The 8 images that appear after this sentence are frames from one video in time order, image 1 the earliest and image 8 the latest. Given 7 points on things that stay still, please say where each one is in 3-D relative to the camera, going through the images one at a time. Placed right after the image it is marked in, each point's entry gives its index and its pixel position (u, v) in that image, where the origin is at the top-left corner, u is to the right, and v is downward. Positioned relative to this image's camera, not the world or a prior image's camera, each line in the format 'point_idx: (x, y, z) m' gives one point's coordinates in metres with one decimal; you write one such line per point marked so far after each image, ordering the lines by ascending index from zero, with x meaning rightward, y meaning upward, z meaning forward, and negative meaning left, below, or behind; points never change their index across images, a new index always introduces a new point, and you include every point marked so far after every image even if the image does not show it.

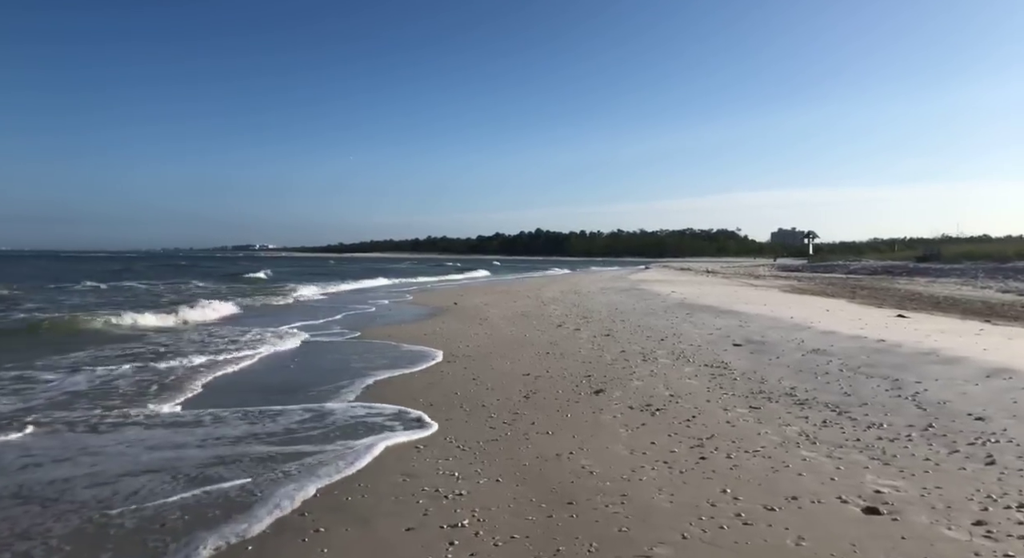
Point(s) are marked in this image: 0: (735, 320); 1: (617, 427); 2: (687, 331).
0: (+5.4, -1.0, +14.0) m
1: (+1.2, -1.7, +6.7) m
2: (+3.9, -1.2, +13.1) m
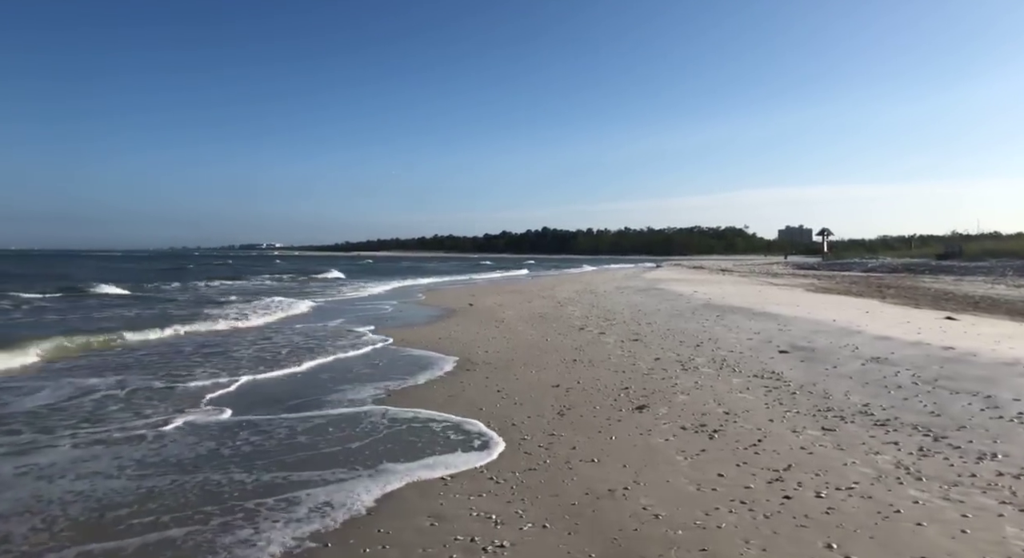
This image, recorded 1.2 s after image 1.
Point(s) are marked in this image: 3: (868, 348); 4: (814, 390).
0: (+5.8, -1.0, +13.0) m
1: (+1.6, -1.7, +5.8) m
2: (+4.4, -1.2, +12.1) m
3: (+5.9, -1.1, +9.7) m
4: (+3.9, -1.4, +7.6) m
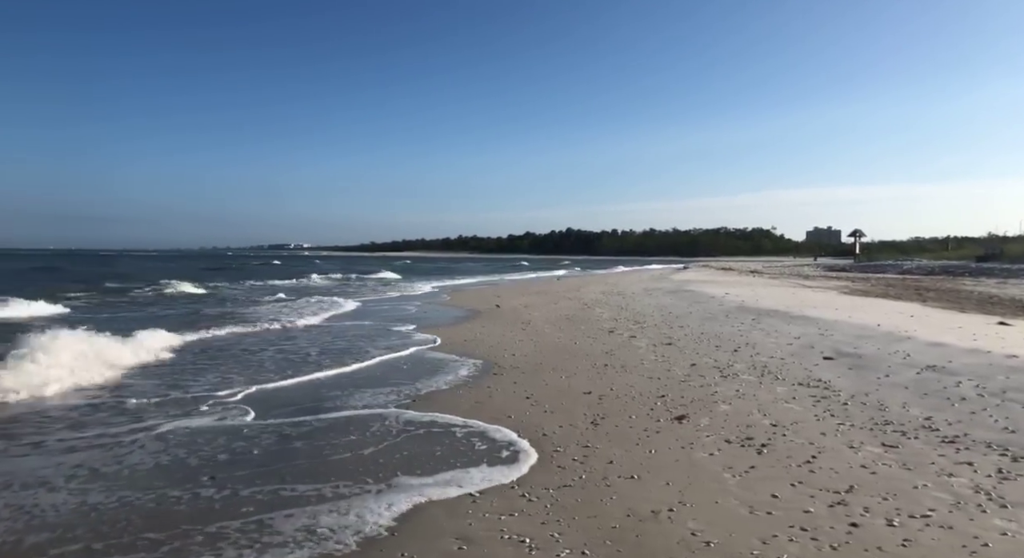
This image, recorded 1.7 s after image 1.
0: (+6.4, -1.0, +12.4) m
1: (+1.9, -1.8, +5.4) m
2: (+4.9, -1.3, +11.6) m
3: (+6.4, -1.2, +9.1) m
4: (+4.3, -1.5, +7.1) m
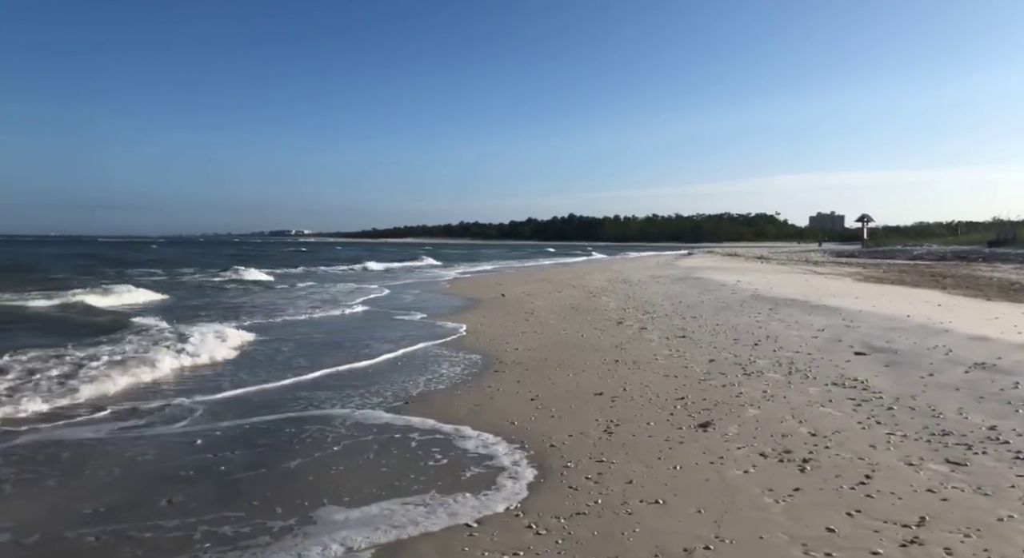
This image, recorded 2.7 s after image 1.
0: (+6.5, -0.8, +11.6) m
1: (+1.9, -1.7, +4.6) m
2: (+5.0, -1.0, +10.8) m
3: (+6.4, -1.0, +8.3) m
4: (+4.3, -1.4, +6.3) m
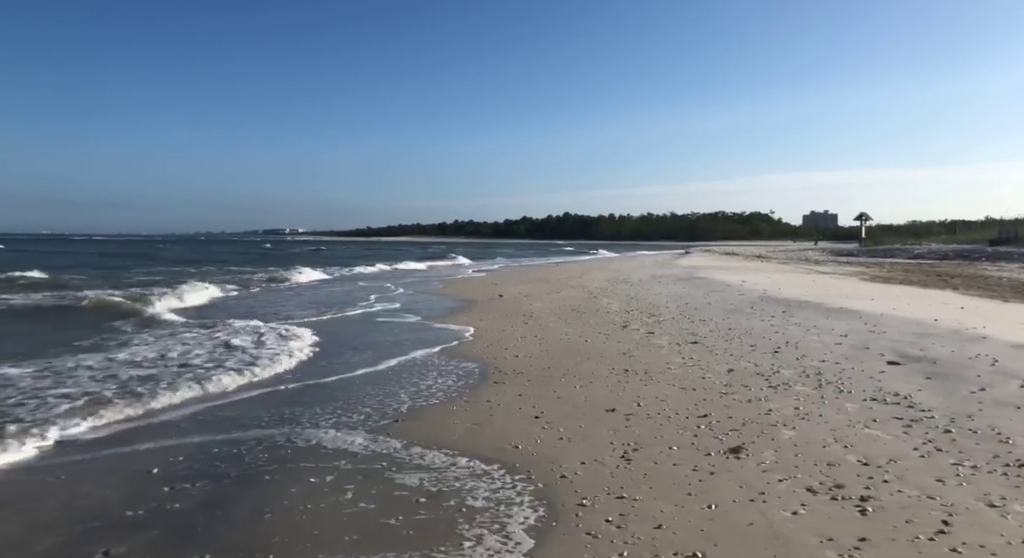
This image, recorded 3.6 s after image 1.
0: (+6.5, -0.8, +10.8) m
1: (+2.0, -1.7, +3.8) m
2: (+5.0, -1.1, +10.0) m
3: (+6.4, -1.1, +7.5) m
4: (+4.4, -1.4, +5.5) m
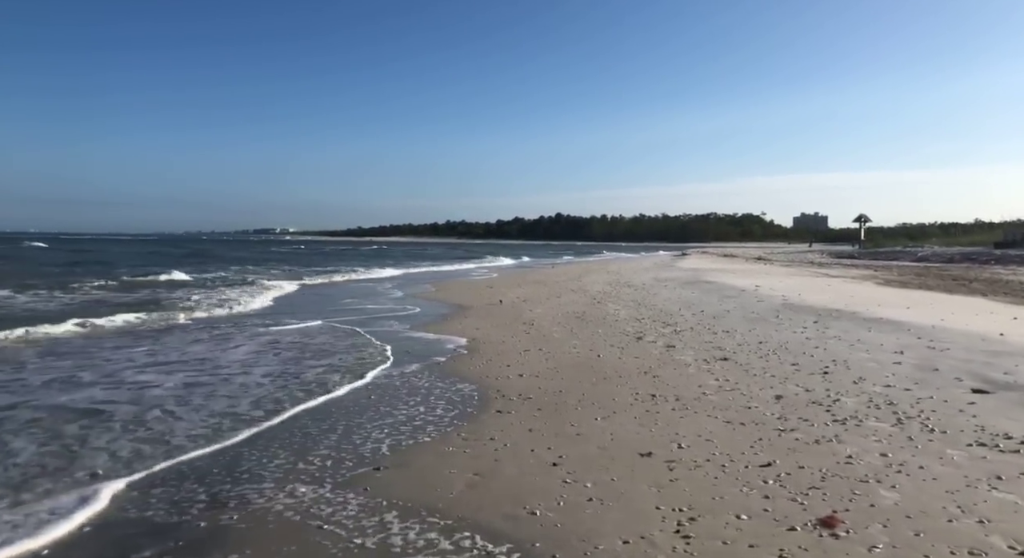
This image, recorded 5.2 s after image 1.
0: (+6.5, -0.9, +9.5) m
1: (+2.1, -1.8, +2.4) m
2: (+5.0, -1.2, +8.7) m
3: (+6.5, -1.2, +6.2) m
4: (+4.5, -1.5, +4.2) m
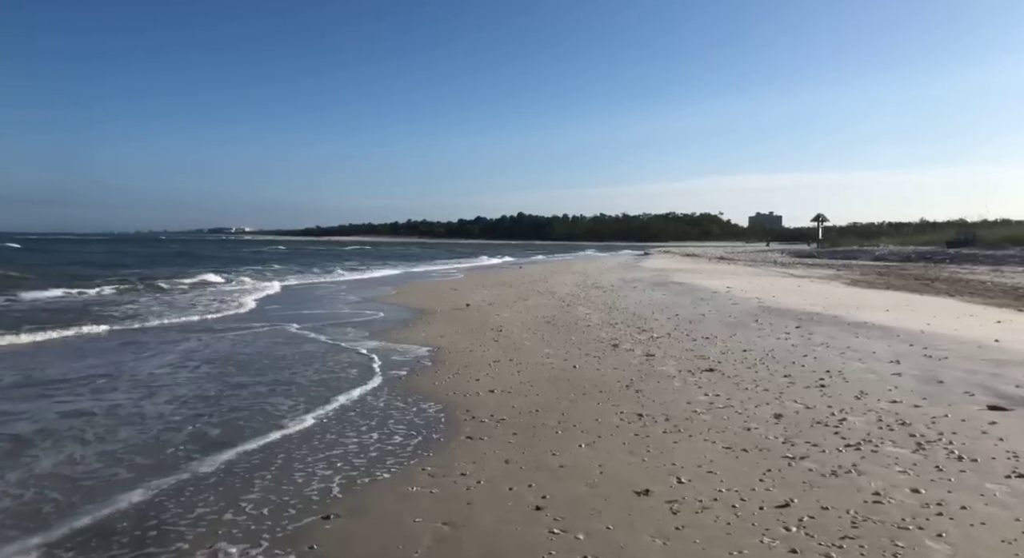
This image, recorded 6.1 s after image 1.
0: (+6.0, -1.0, +9.0) m
1: (+2.1, -1.9, +1.7) m
2: (+4.6, -1.3, +8.1) m
3: (+6.3, -1.2, +5.7) m
4: (+4.4, -1.6, +3.6) m
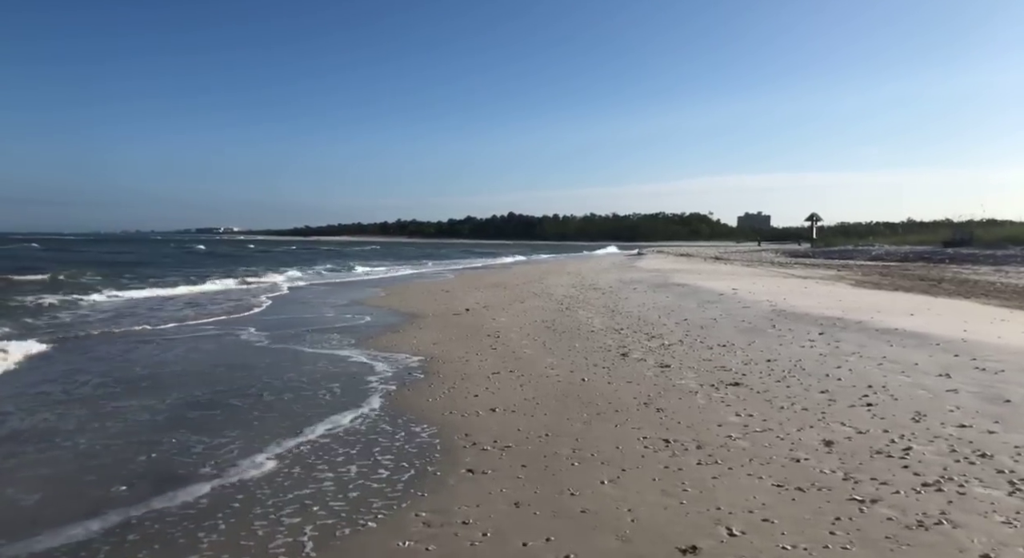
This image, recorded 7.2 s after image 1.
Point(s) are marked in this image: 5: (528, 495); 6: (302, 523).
0: (+6.1, -1.0, +8.2) m
1: (+2.3, -2.0, +0.8) m
2: (+4.7, -1.3, +7.2) m
3: (+6.4, -1.3, +4.9) m
4: (+4.5, -1.6, +2.7) m
5: (+0.1, -1.8, +4.9) m
6: (-1.6, -1.9, +4.5) m
